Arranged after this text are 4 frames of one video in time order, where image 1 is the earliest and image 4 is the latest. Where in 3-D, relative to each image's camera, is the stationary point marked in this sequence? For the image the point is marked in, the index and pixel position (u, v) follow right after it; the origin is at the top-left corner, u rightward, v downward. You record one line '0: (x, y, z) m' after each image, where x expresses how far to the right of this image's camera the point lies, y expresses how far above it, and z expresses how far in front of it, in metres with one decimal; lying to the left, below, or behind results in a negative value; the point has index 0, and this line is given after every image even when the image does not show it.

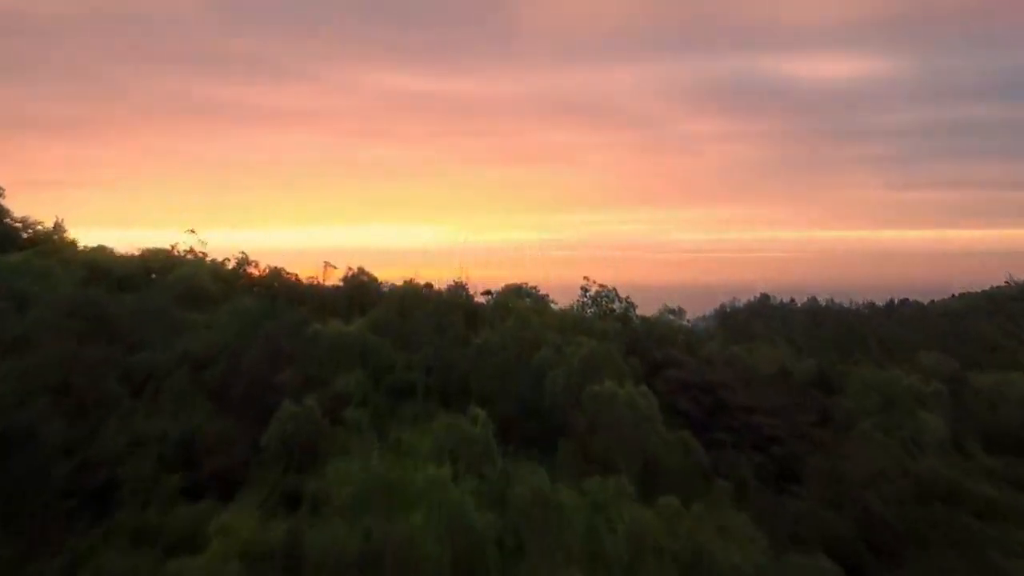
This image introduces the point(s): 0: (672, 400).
0: (+1.6, -1.1, +9.6) m
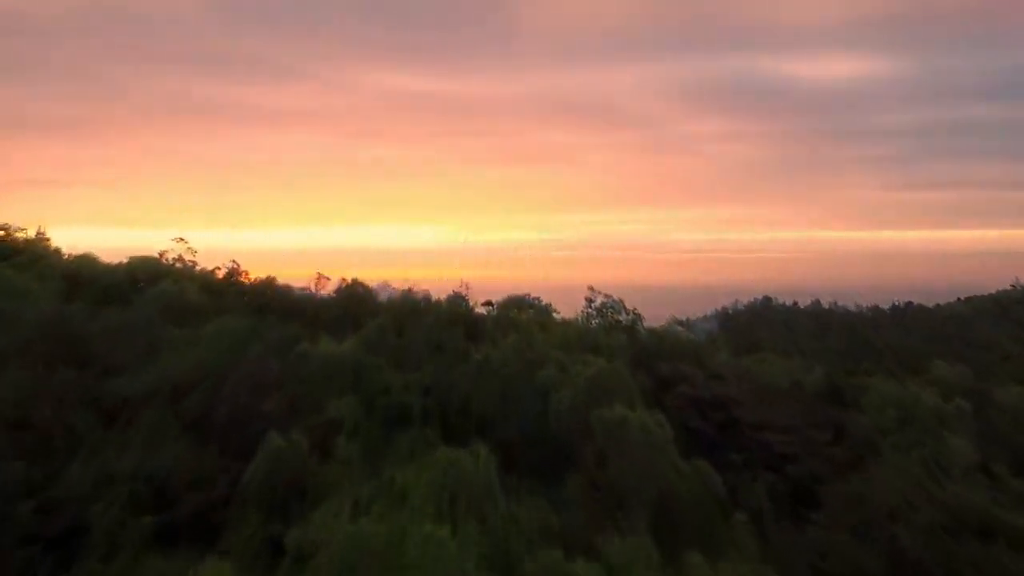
0: (+1.6, -1.3, +9.2) m
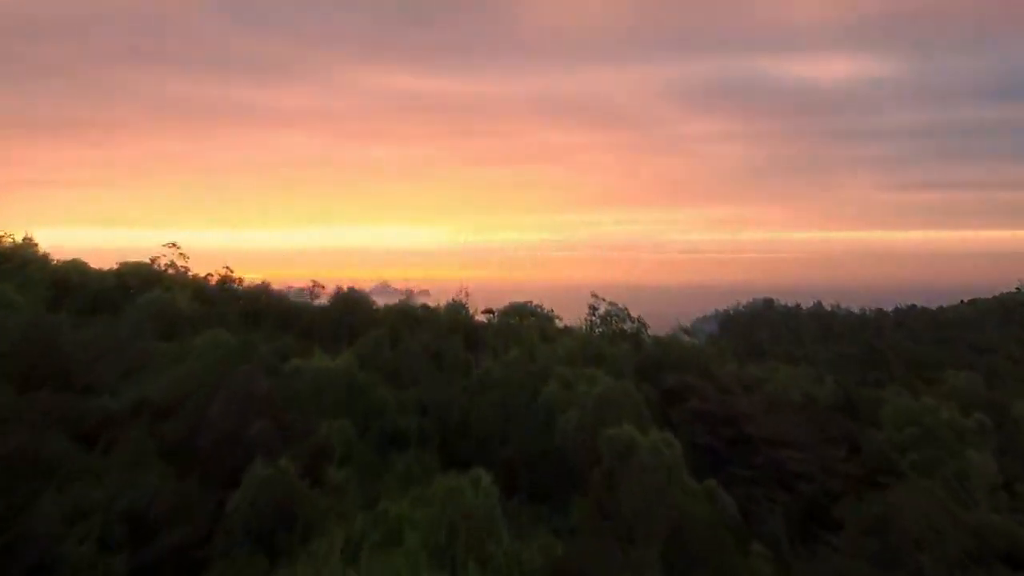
0: (+1.6, -1.3, +8.9) m
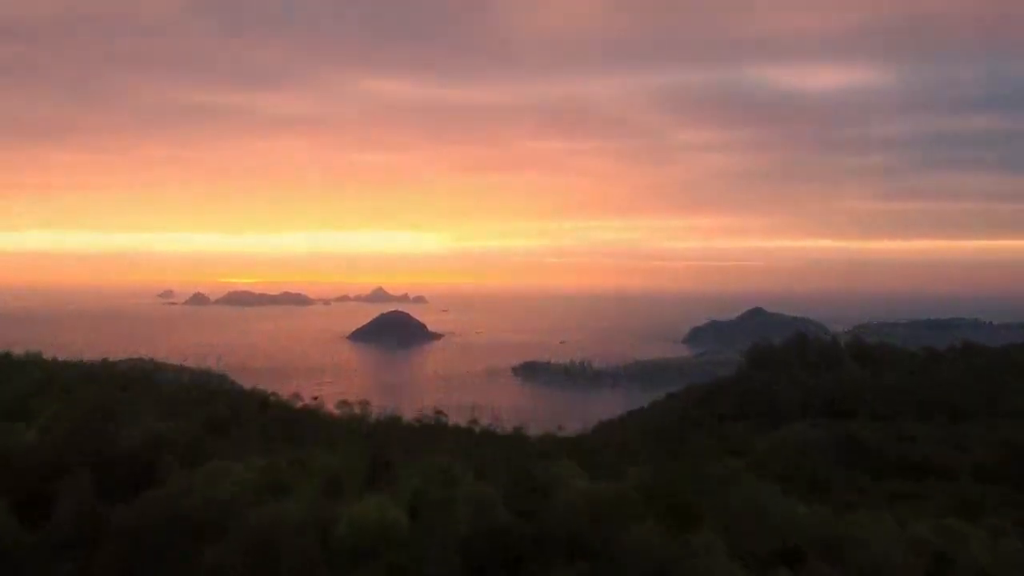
0: (+1.9, -1.5, +7.9) m
